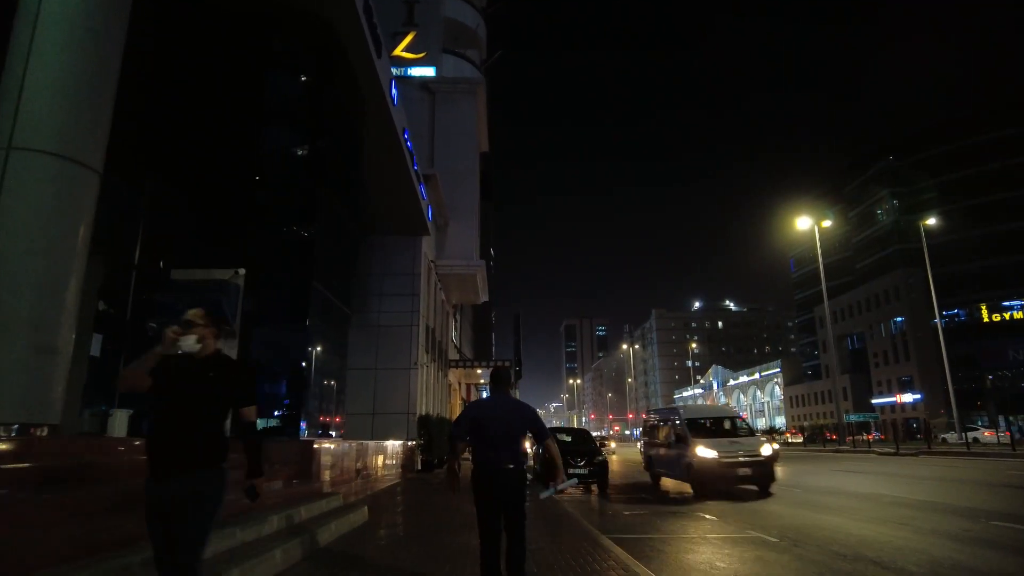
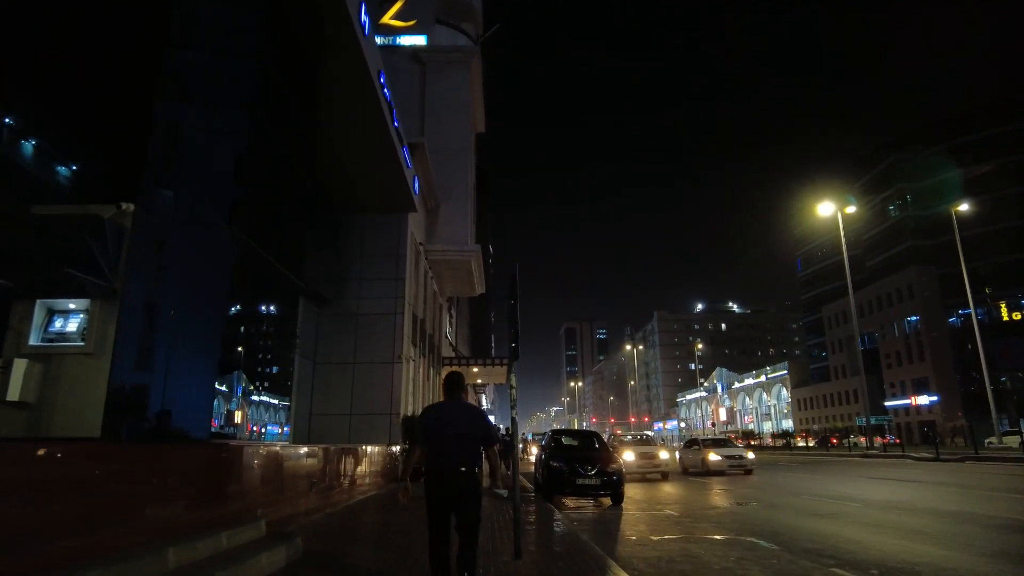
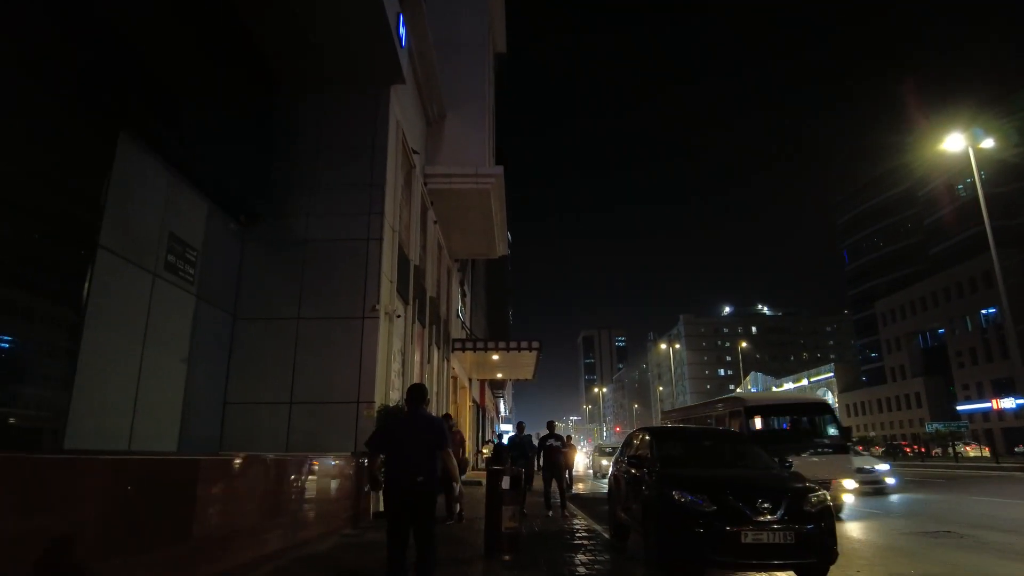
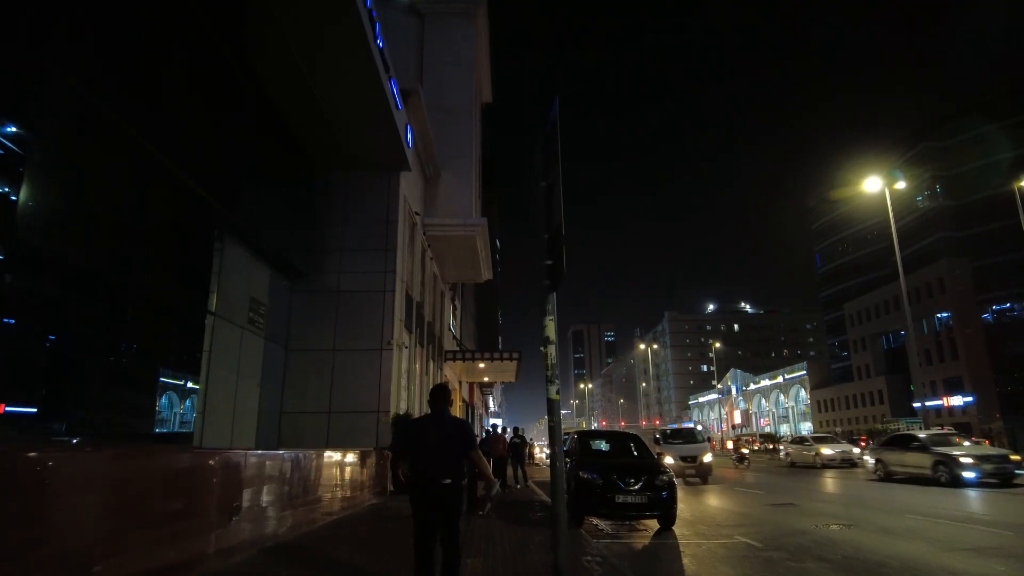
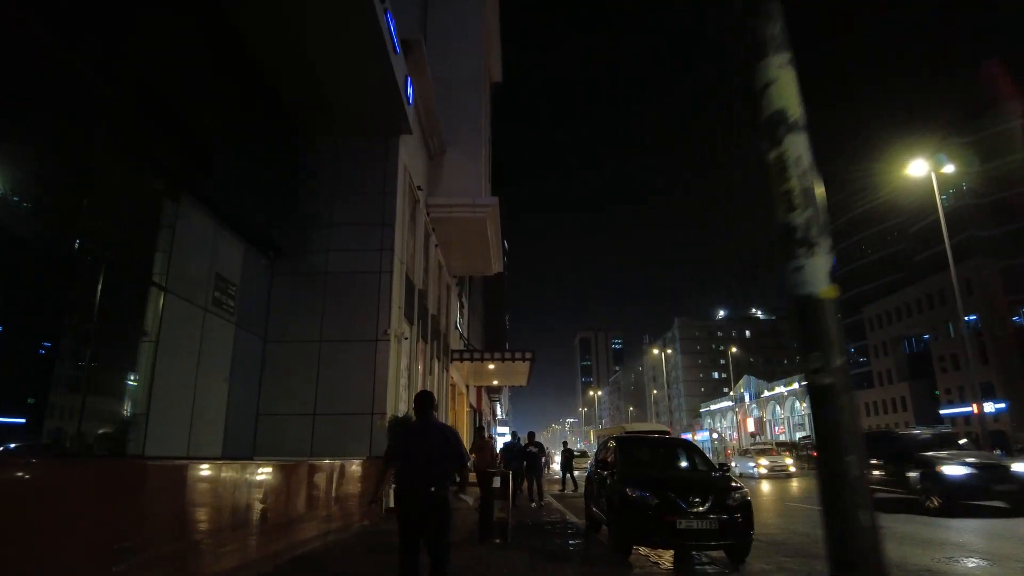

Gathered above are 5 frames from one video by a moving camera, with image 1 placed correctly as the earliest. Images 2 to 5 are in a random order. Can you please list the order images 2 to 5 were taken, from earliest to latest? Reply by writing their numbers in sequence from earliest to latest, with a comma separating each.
2, 4, 5, 3
